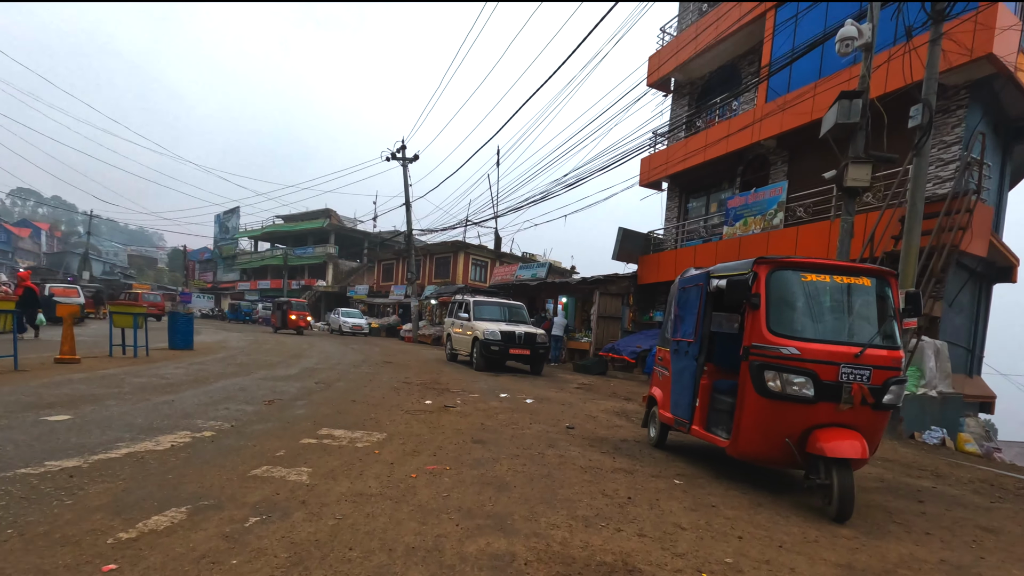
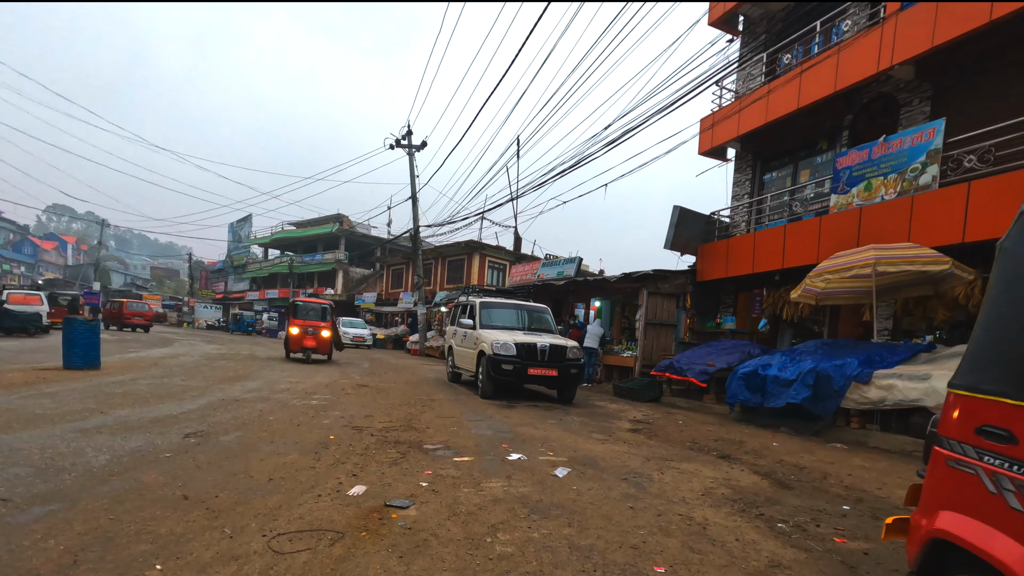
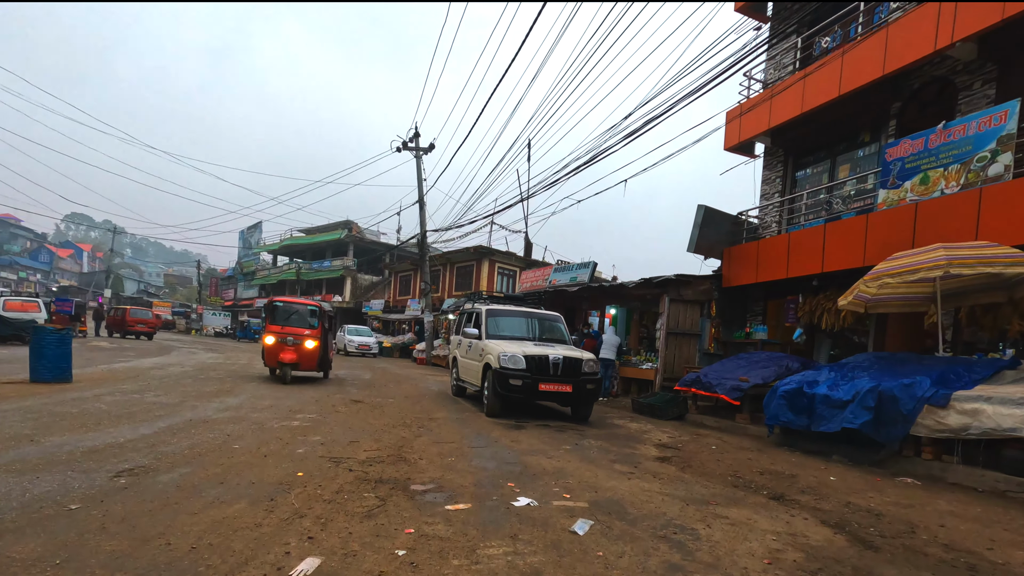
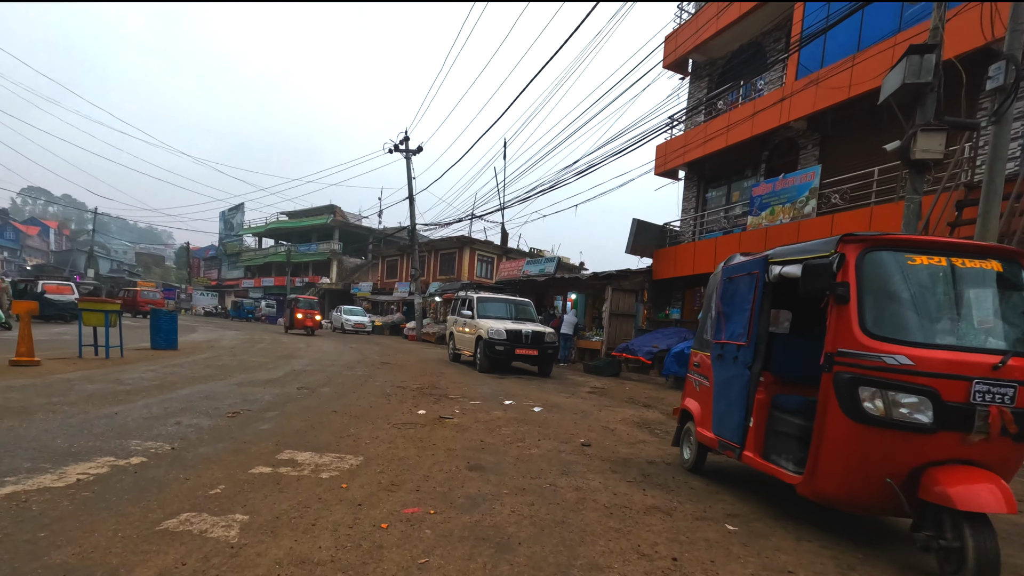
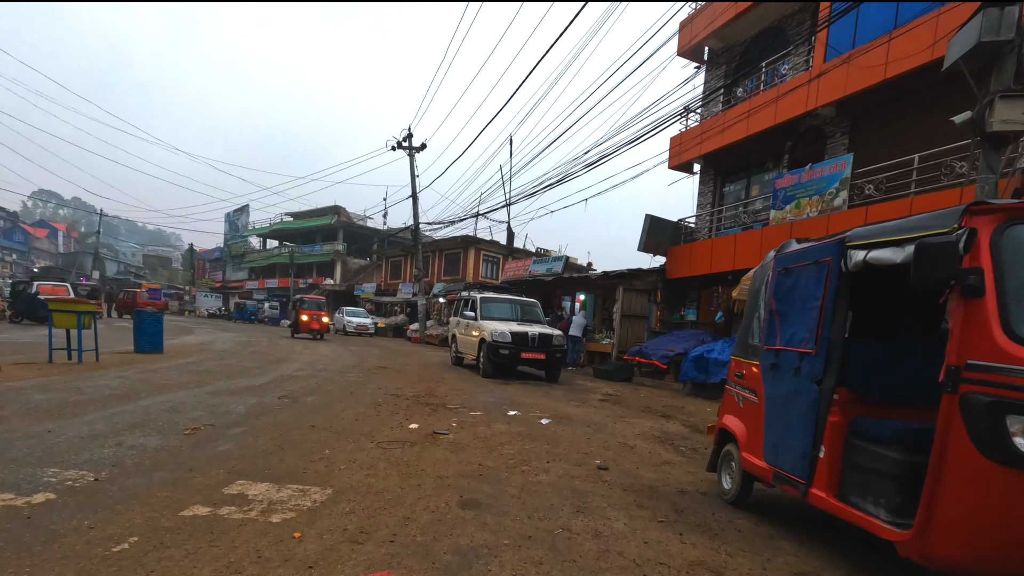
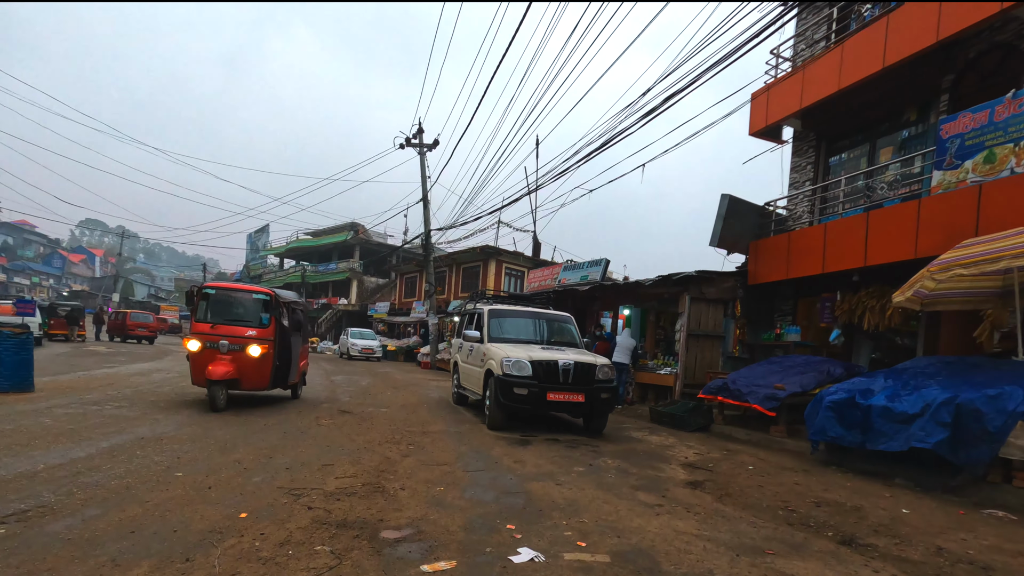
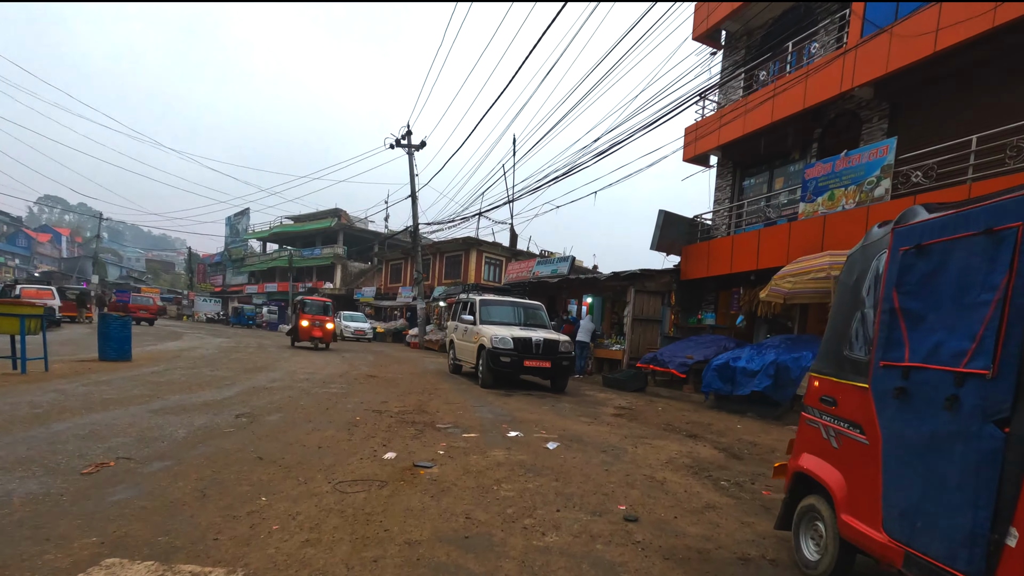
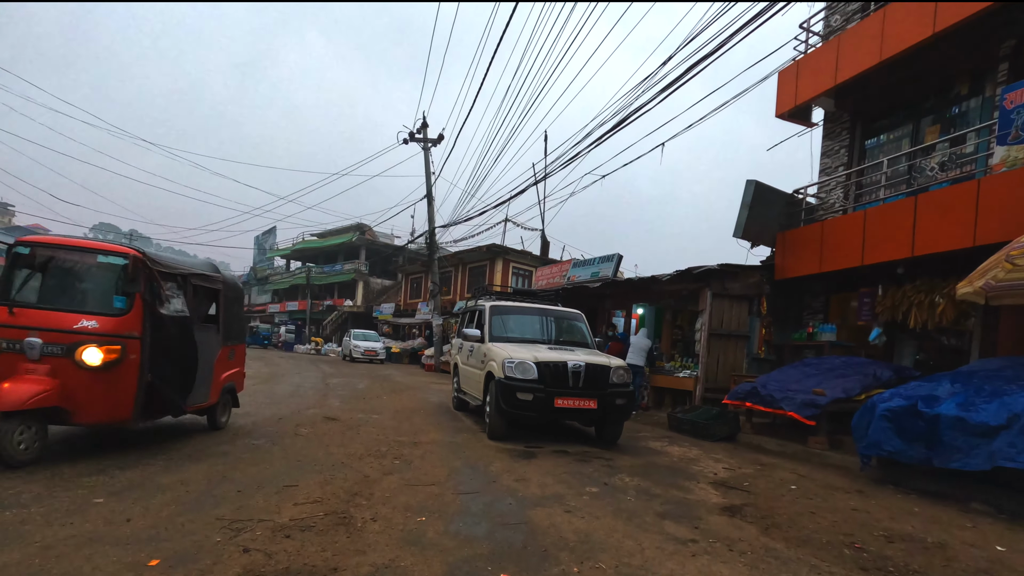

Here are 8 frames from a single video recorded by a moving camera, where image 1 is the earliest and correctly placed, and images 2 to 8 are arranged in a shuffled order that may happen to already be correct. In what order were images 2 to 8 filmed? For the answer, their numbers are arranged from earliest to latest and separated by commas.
4, 5, 7, 2, 3, 6, 8
